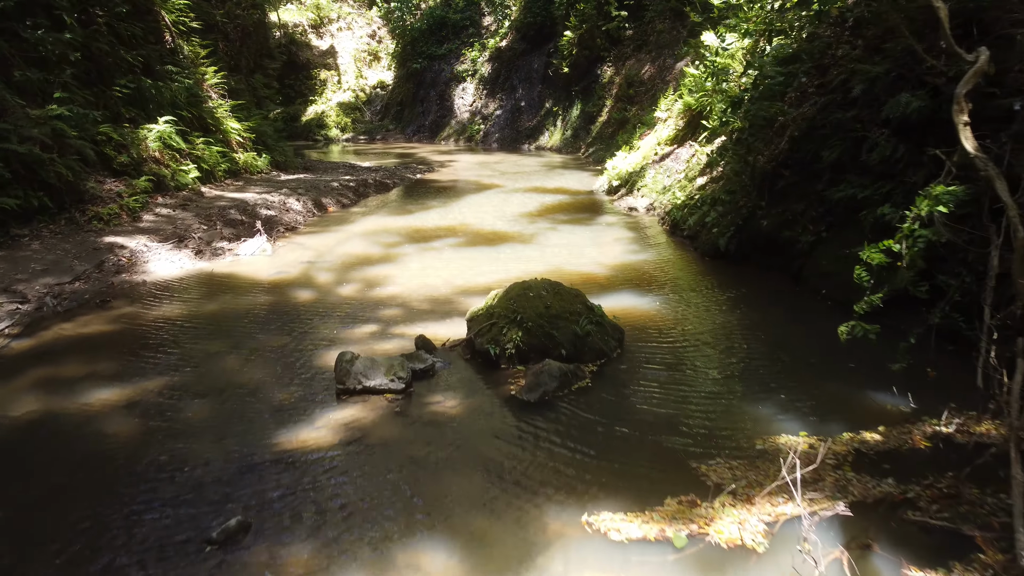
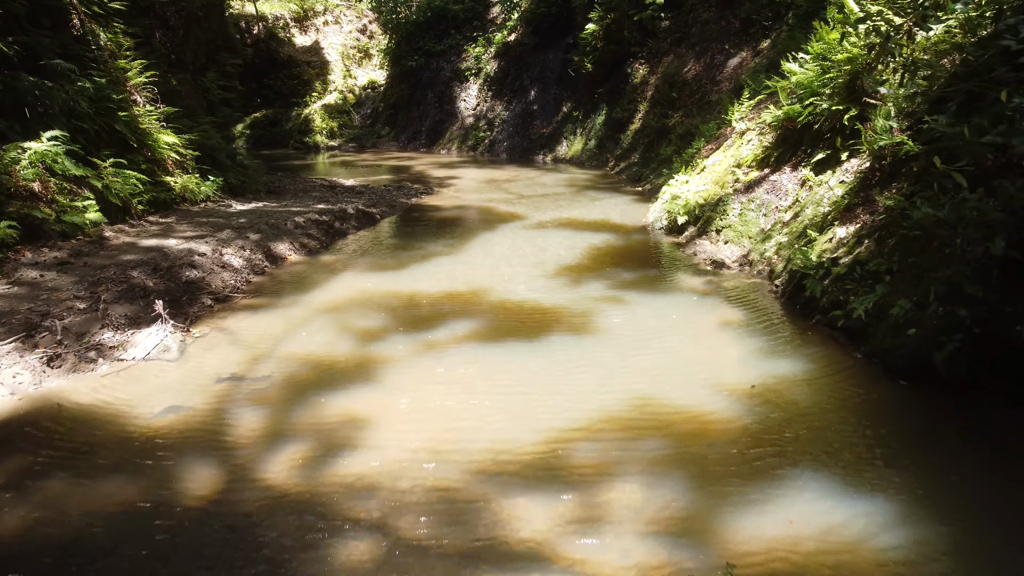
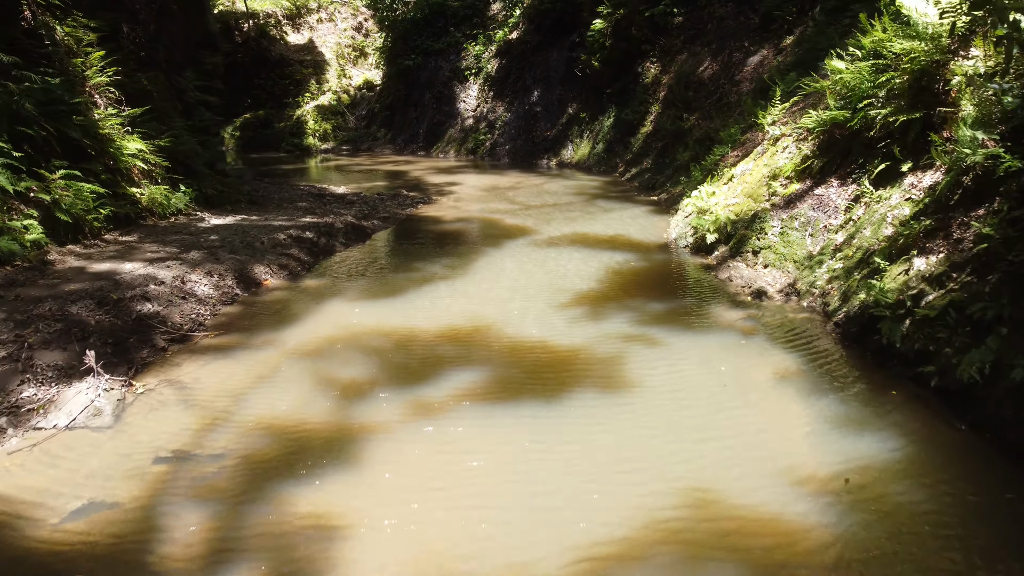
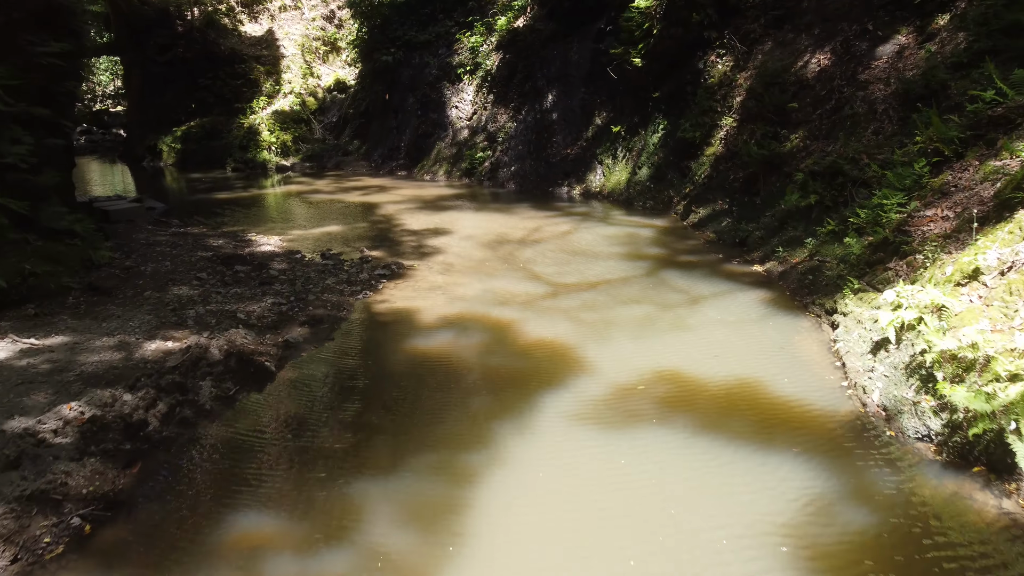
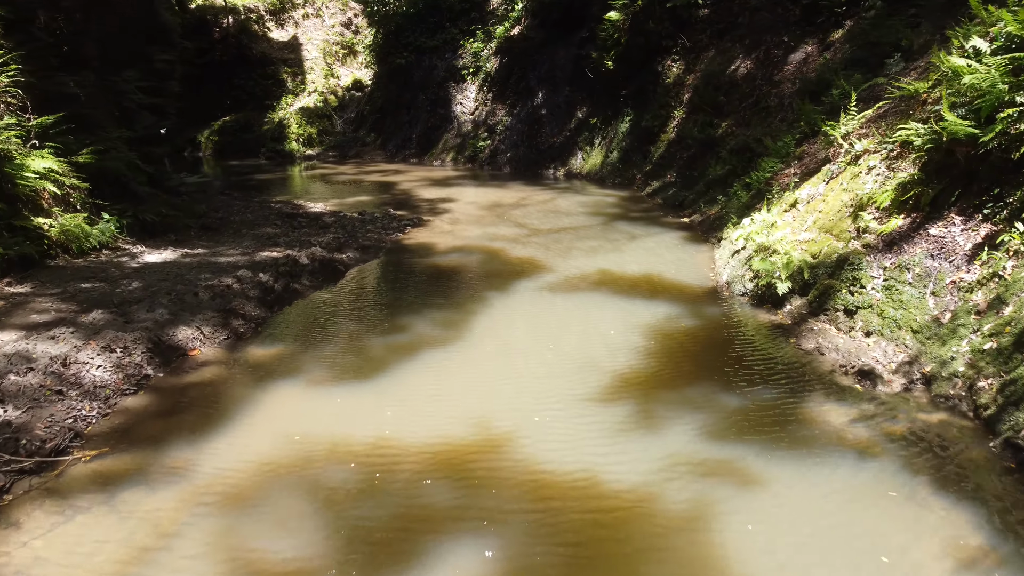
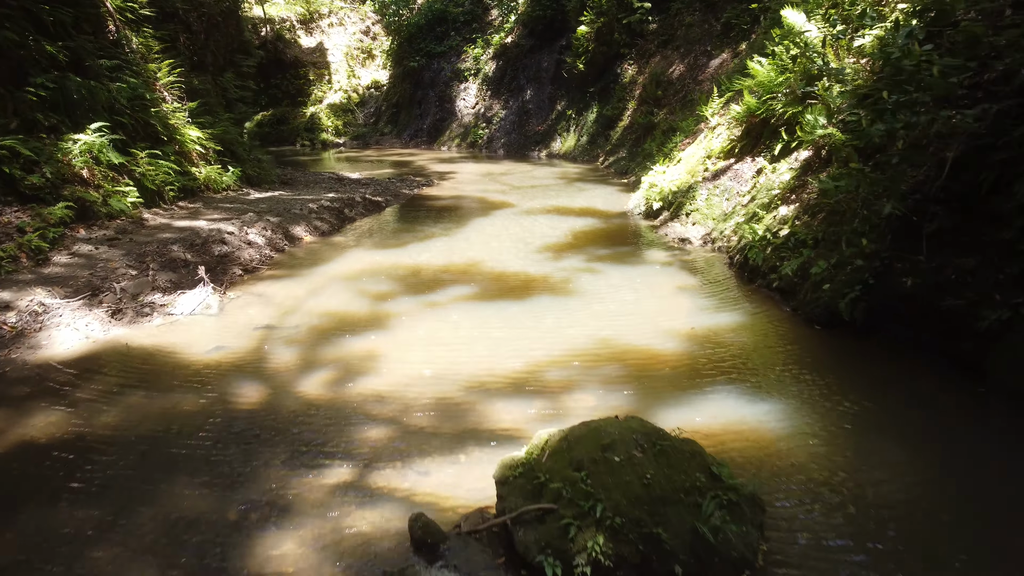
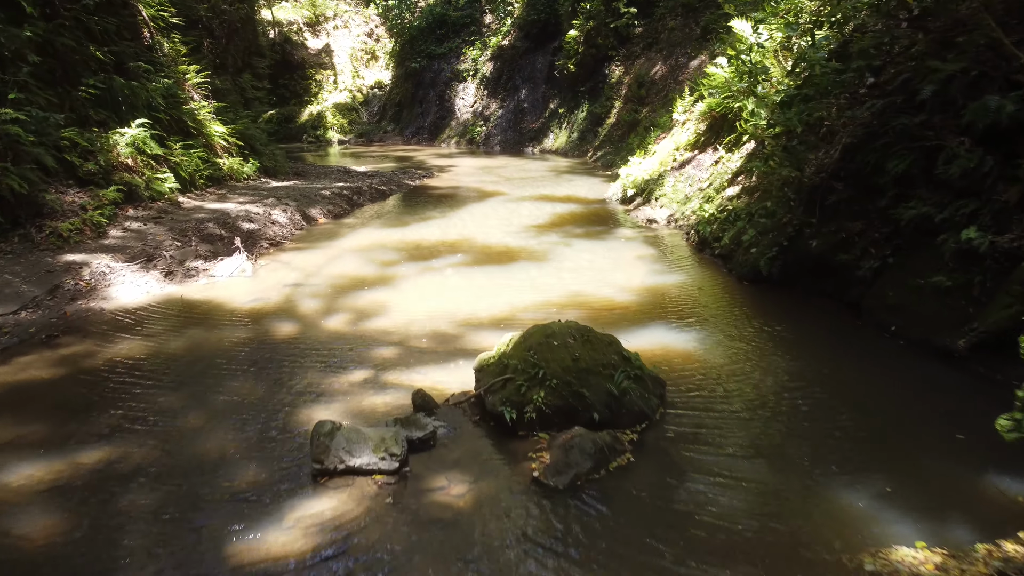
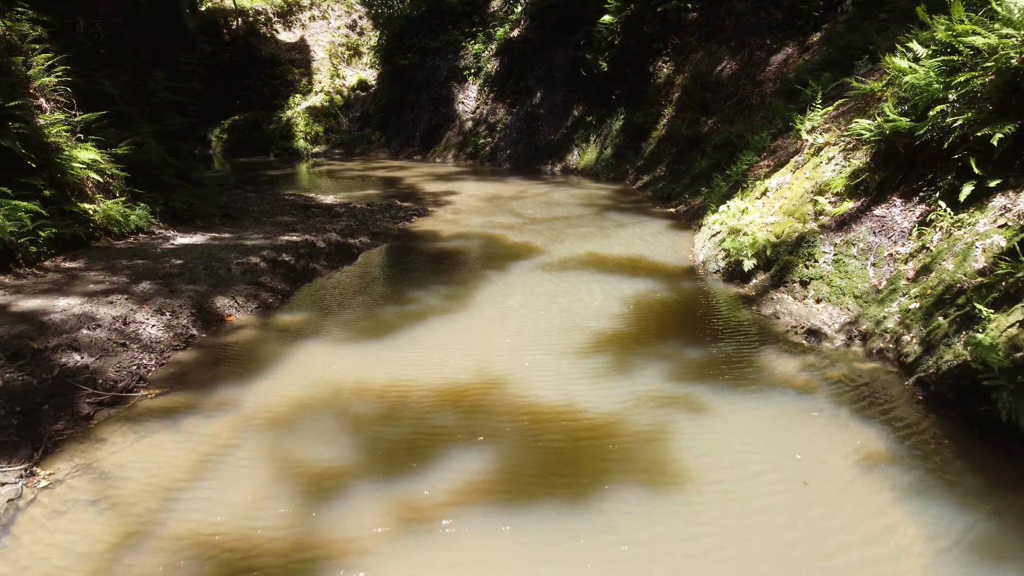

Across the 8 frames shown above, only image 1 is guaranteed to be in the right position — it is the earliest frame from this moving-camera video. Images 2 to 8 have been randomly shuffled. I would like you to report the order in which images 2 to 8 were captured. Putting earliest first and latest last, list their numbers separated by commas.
7, 6, 2, 3, 8, 5, 4
